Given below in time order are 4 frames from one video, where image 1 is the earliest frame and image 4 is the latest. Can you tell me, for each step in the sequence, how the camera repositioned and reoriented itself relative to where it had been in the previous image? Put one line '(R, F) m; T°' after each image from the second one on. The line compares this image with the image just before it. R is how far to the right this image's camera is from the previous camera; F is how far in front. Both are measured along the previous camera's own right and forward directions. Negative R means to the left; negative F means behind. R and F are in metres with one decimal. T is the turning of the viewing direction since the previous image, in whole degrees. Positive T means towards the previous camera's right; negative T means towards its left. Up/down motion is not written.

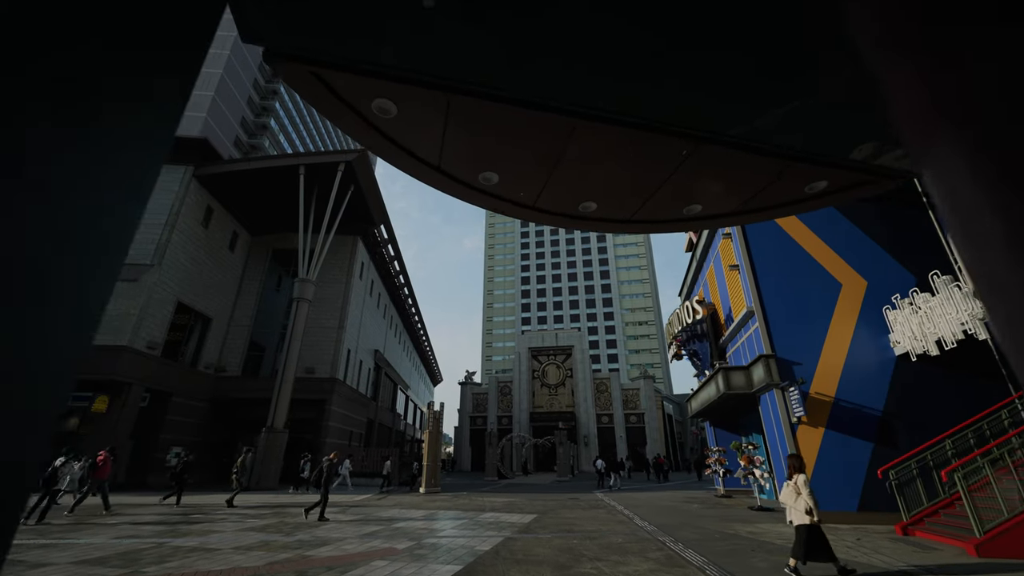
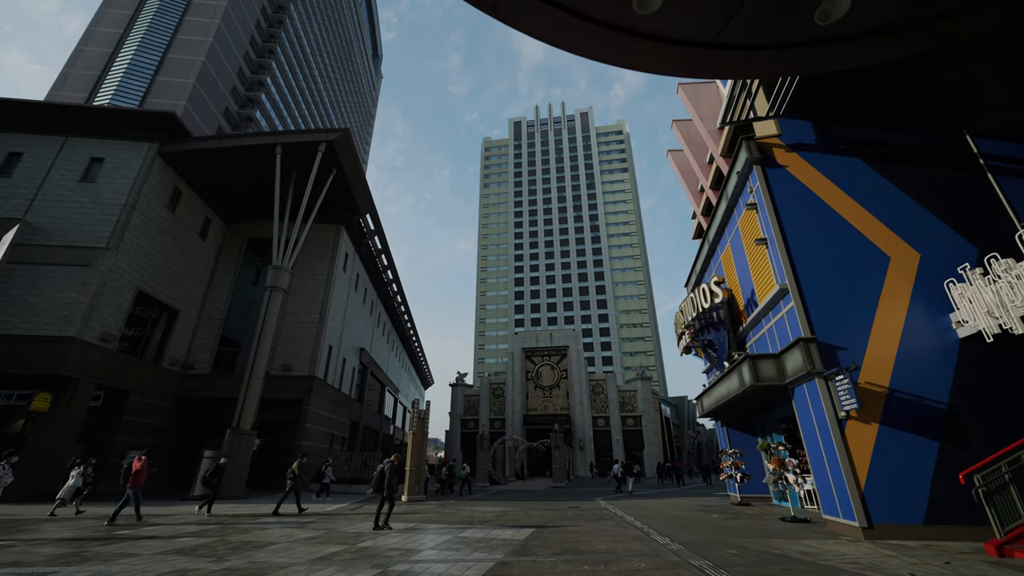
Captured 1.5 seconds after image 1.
(0.0, +1.8) m; +1°
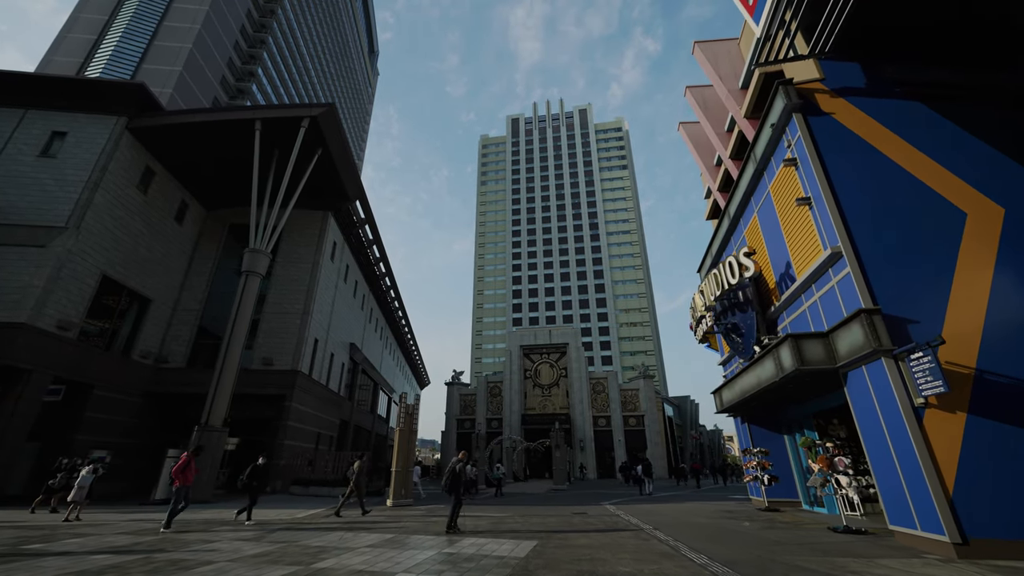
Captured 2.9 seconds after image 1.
(0.0, +1.7) m; 0°
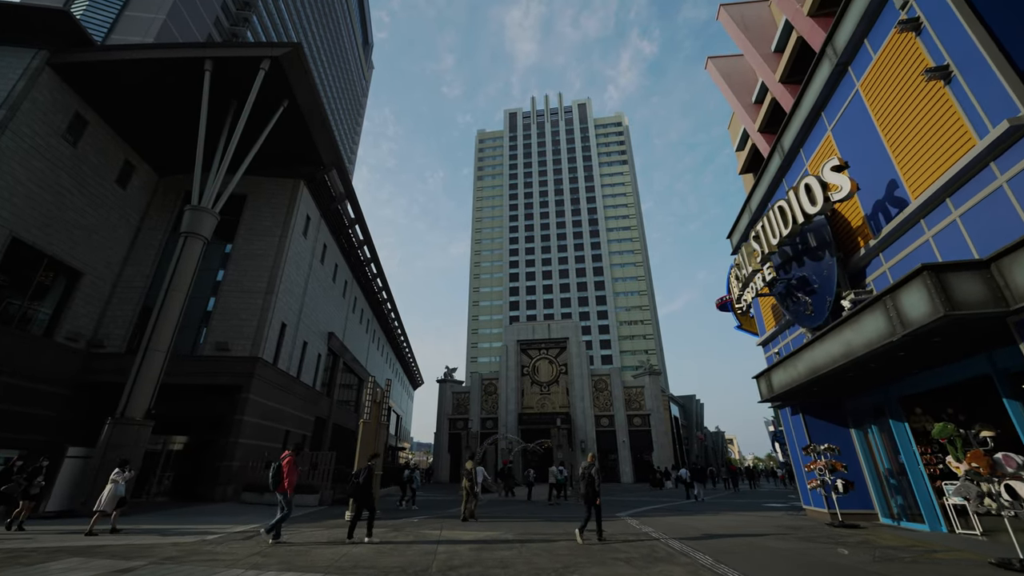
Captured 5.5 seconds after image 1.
(+0.1, +3.3) m; 0°
